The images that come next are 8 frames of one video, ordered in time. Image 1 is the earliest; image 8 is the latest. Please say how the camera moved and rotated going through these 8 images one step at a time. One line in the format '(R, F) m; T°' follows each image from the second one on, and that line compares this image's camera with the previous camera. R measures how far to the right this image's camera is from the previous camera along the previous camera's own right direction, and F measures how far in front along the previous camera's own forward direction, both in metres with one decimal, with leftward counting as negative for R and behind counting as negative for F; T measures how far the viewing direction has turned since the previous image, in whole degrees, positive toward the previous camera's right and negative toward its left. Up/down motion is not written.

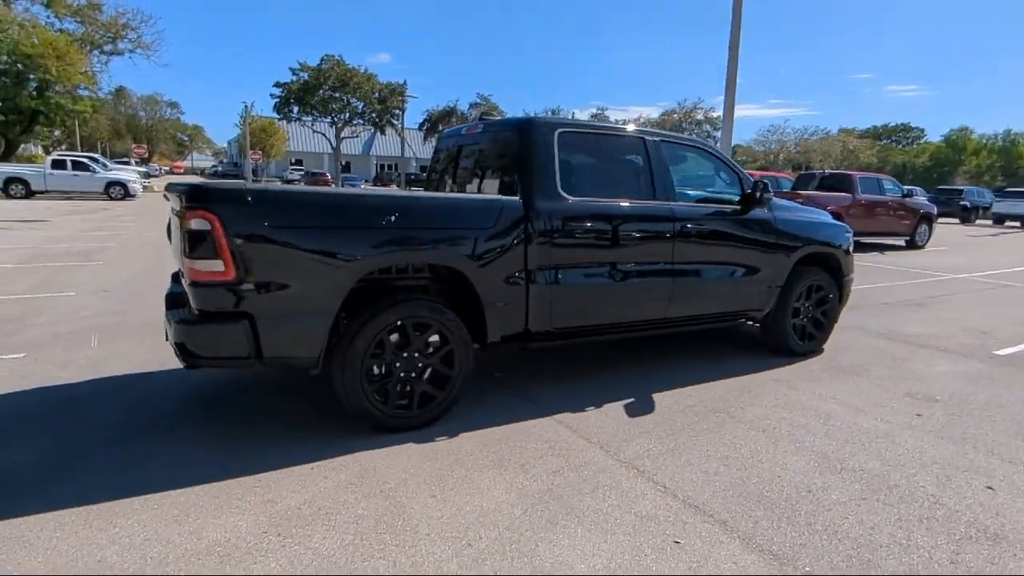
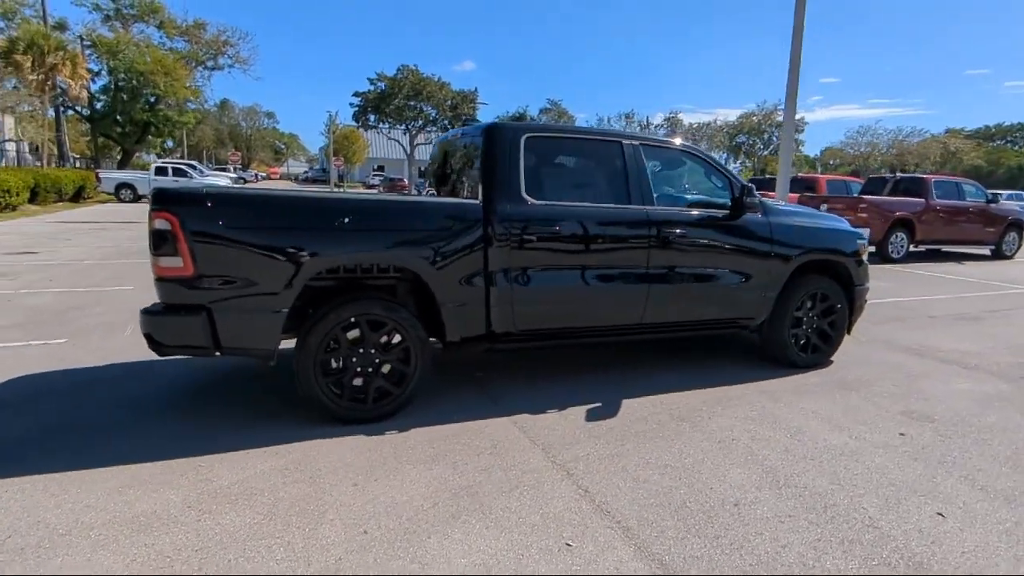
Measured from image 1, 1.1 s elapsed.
(+0.9, 0.0) m; -8°
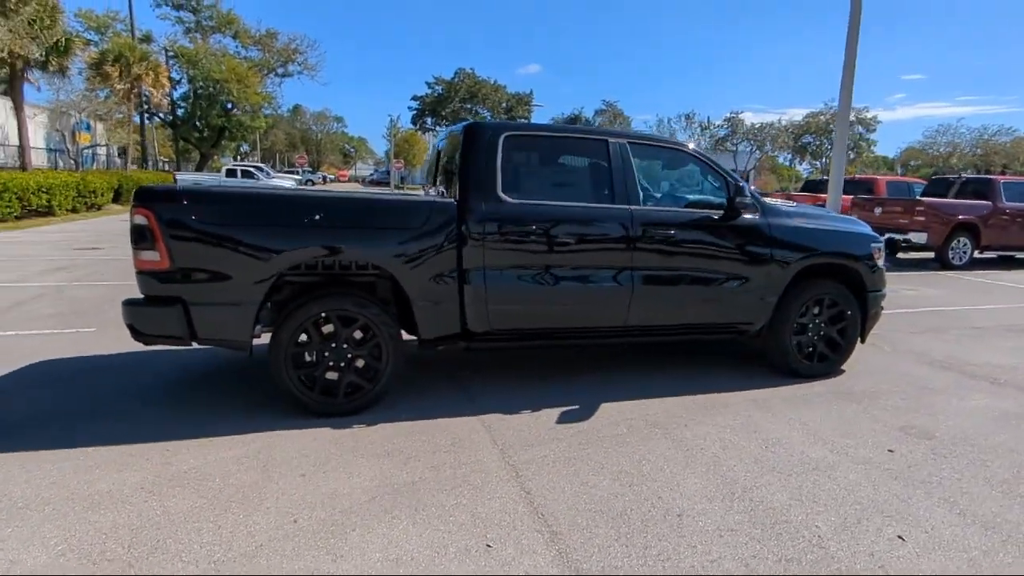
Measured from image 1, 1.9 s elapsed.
(+0.6, +0.1) m; -6°
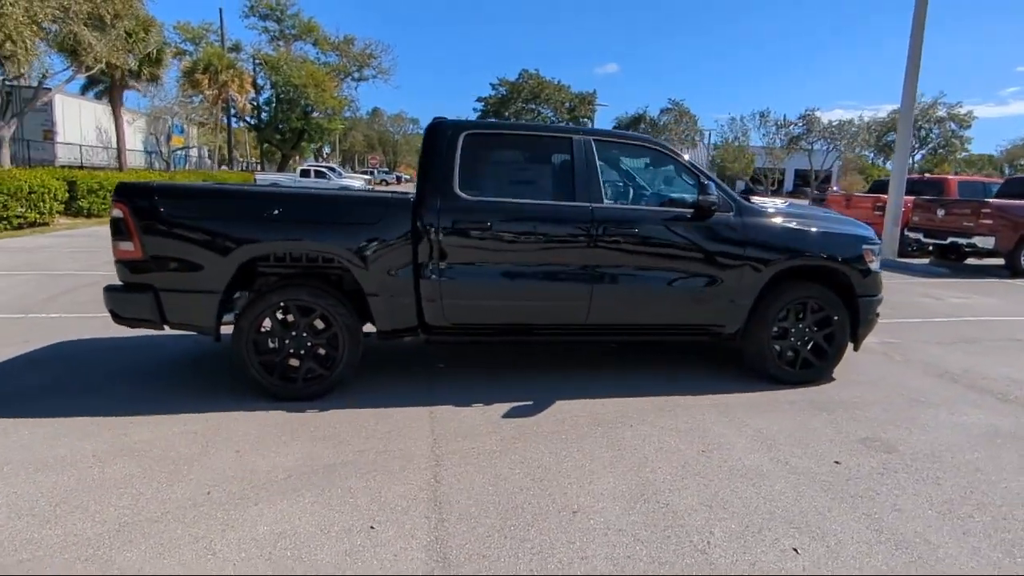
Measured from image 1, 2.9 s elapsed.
(+0.9, 0.0) m; -7°
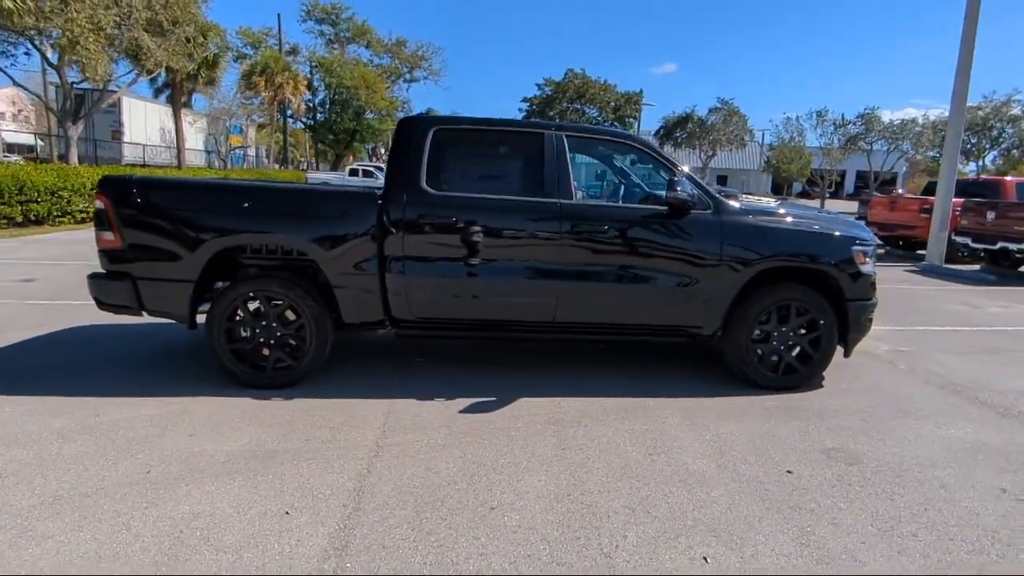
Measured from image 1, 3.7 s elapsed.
(+0.7, +0.1) m; -5°
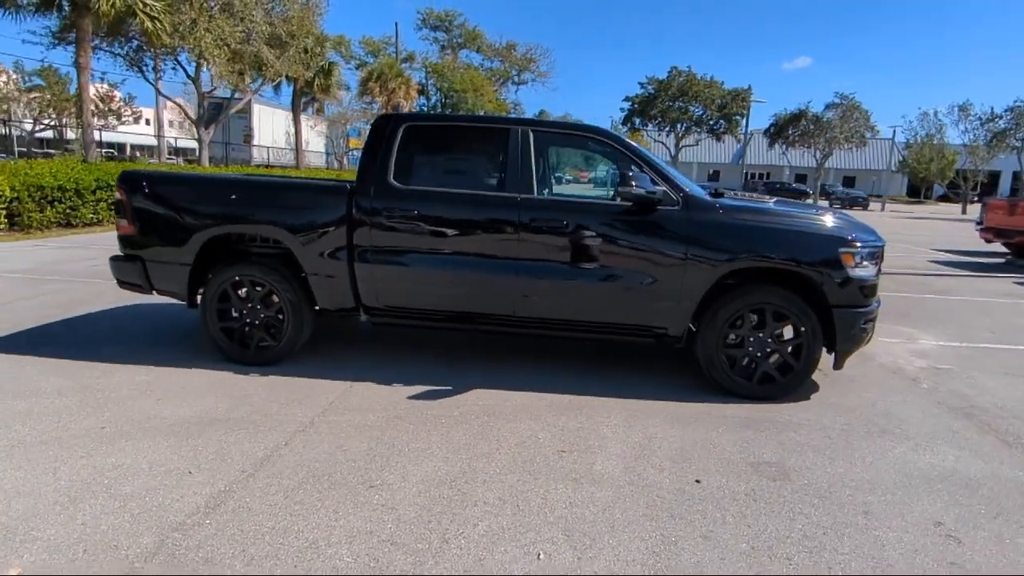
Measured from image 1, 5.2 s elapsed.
(+1.2, +0.1) m; -11°
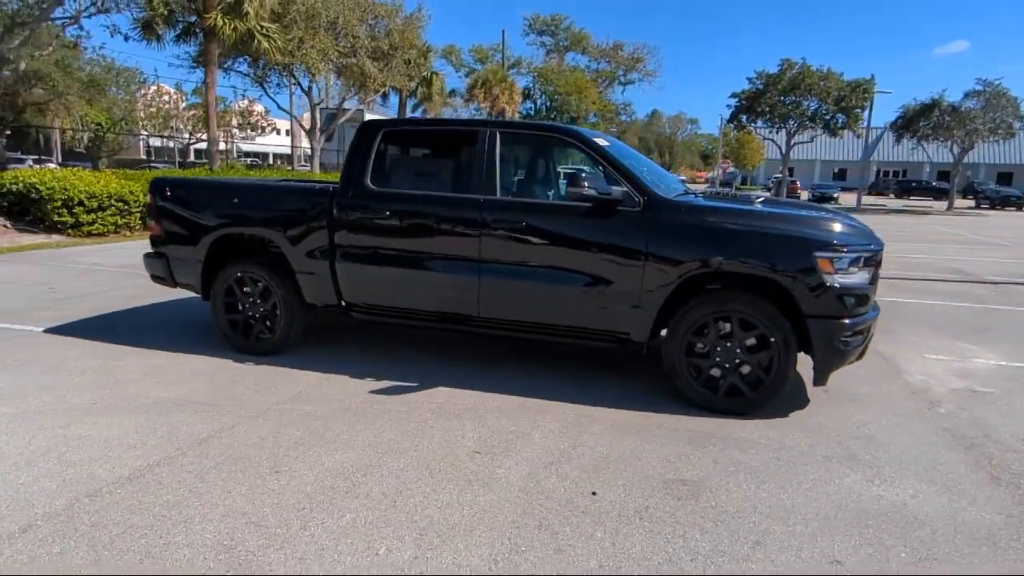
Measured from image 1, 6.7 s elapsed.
(+1.2, +0.1) m; -11°
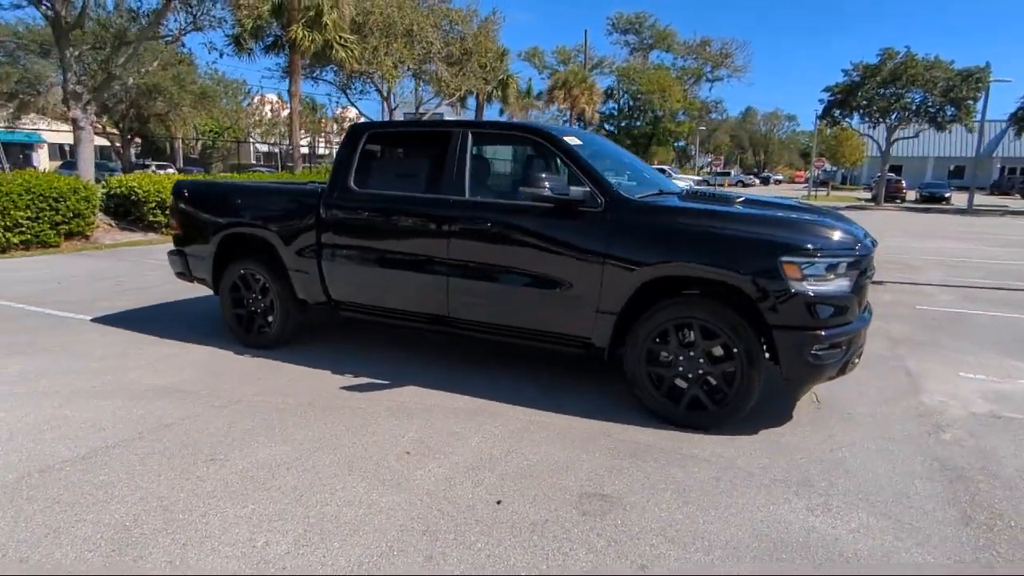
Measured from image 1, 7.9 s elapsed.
(+0.9, +0.1) m; -8°
